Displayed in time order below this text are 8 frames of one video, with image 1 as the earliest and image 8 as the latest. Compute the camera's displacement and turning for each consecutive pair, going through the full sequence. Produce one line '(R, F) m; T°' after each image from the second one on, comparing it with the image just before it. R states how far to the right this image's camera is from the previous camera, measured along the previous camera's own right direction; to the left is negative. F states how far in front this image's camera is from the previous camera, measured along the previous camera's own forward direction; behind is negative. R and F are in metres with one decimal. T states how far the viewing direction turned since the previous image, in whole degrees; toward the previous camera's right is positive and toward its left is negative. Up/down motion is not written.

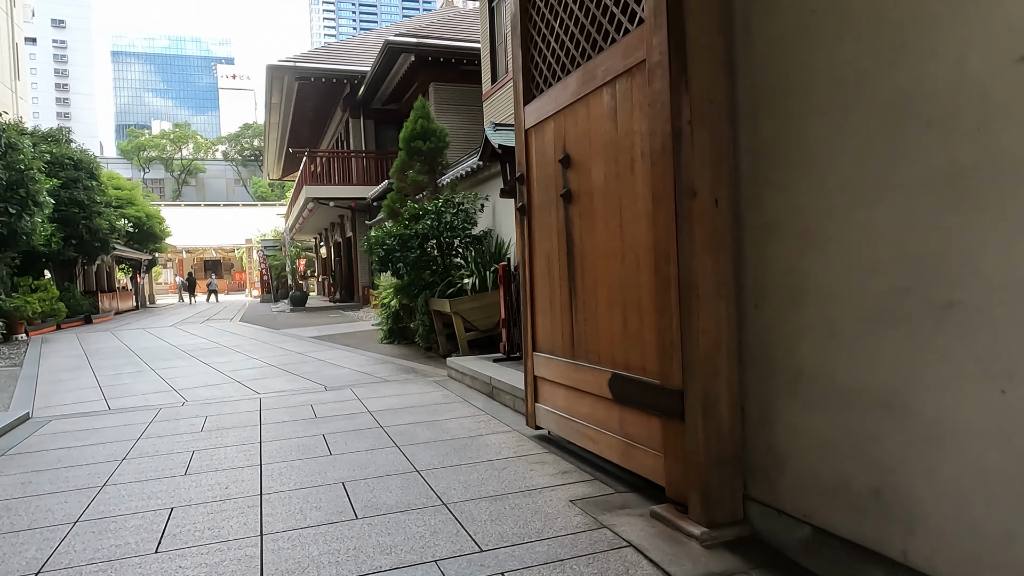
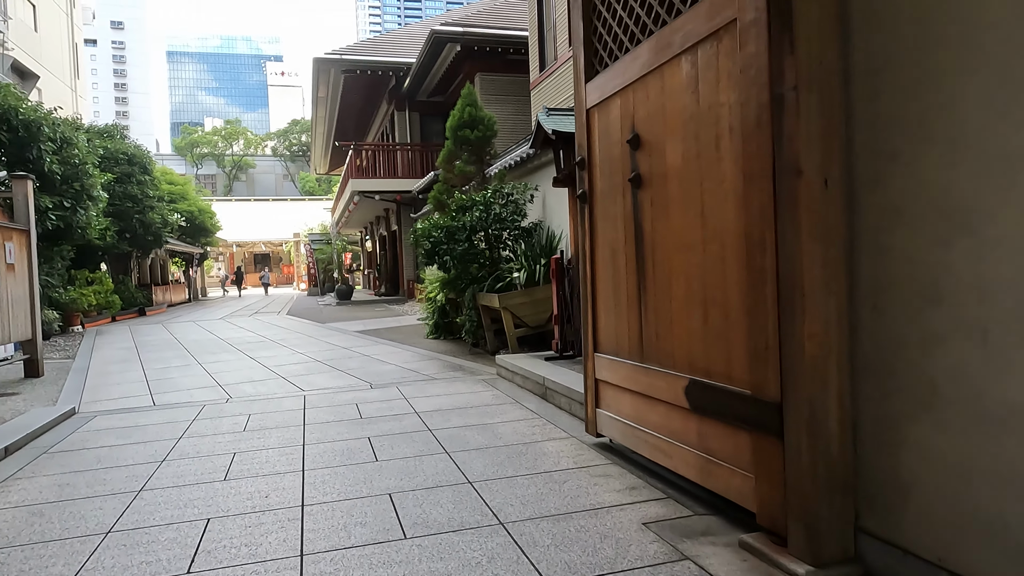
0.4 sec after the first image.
(-0.1, +0.3) m; -4°
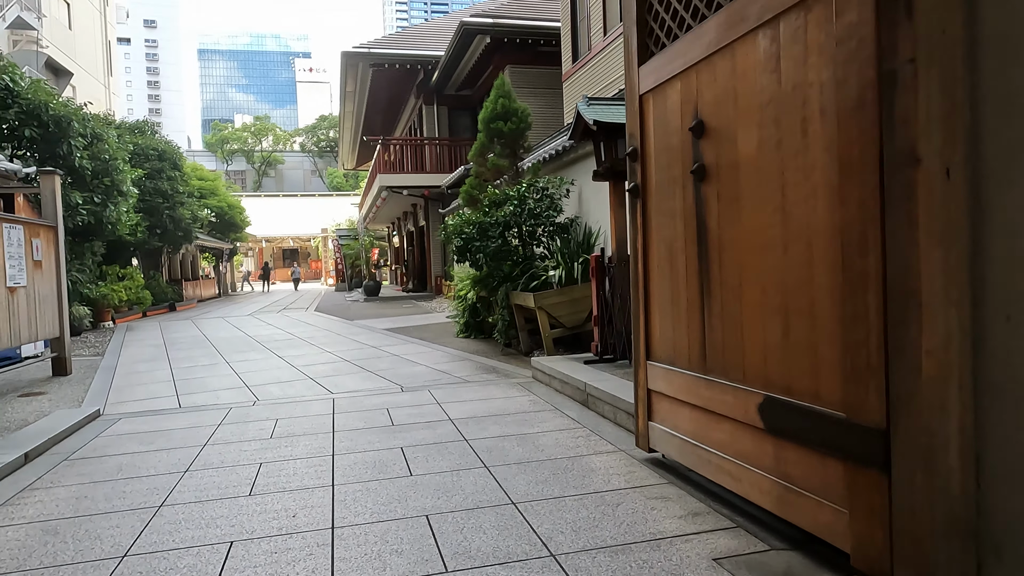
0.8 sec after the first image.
(-0.1, +0.3) m; -2°
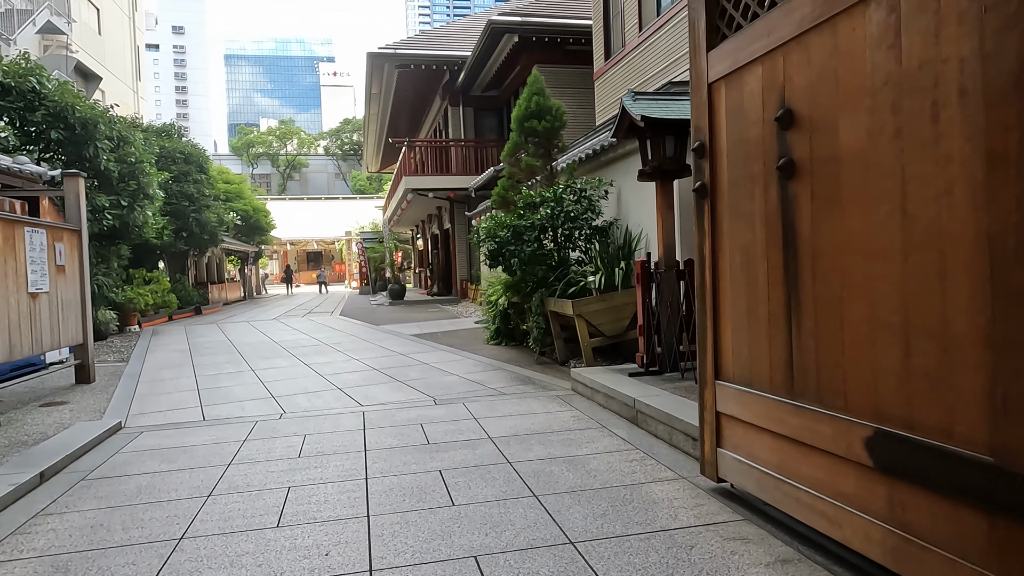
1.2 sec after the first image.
(-0.2, +0.3) m; -2°
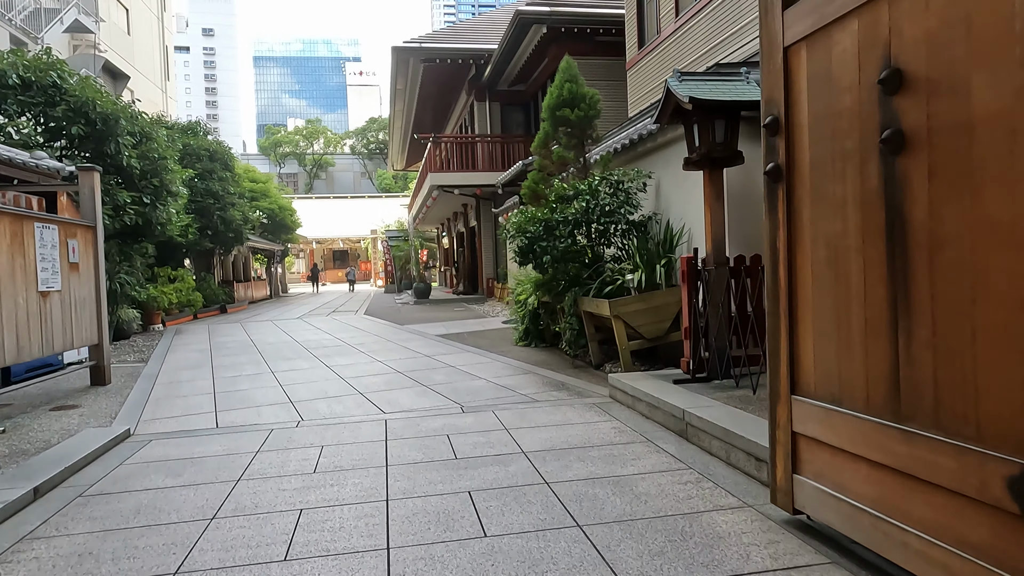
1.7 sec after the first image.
(-0.1, +0.4) m; -2°
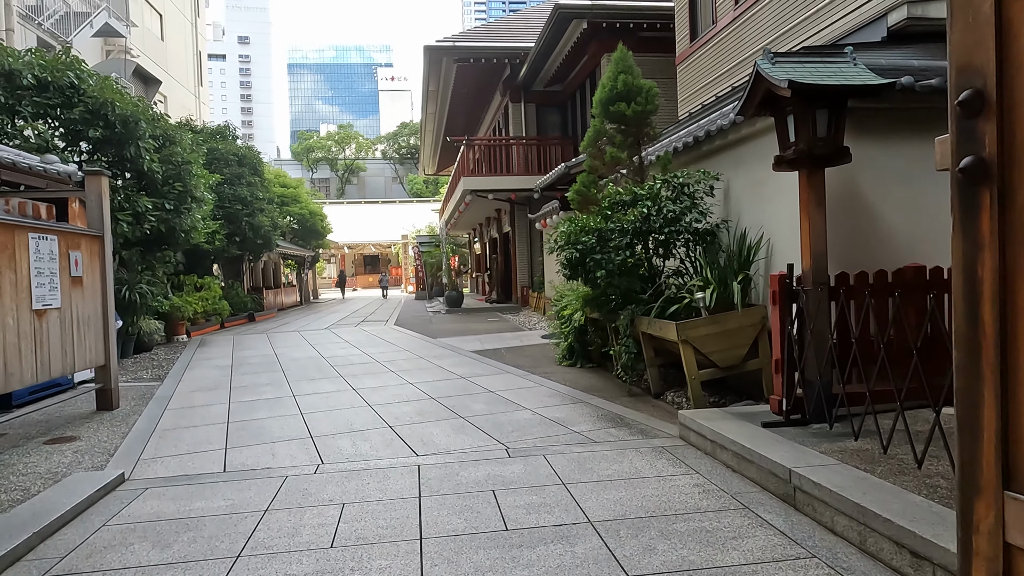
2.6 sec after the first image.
(-0.2, +0.8) m; -3°
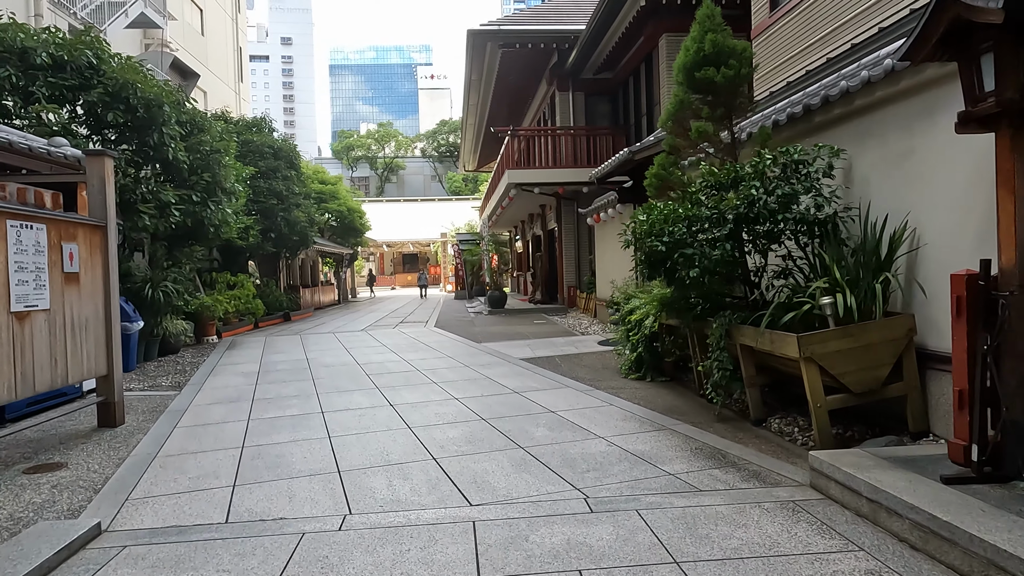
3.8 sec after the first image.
(-0.2, +1.0) m; -3°
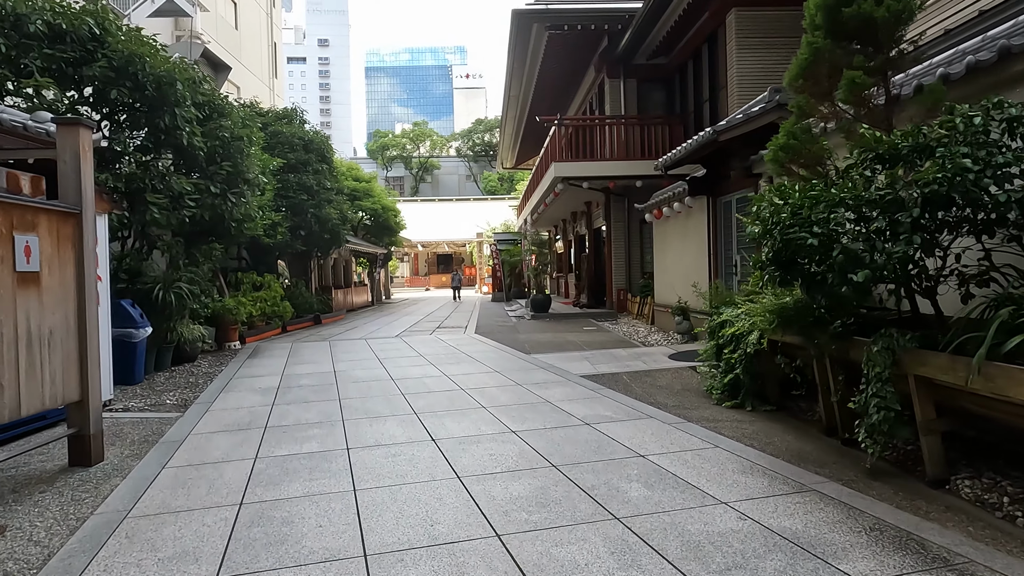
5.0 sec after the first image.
(-0.3, +1.2) m; -3°
